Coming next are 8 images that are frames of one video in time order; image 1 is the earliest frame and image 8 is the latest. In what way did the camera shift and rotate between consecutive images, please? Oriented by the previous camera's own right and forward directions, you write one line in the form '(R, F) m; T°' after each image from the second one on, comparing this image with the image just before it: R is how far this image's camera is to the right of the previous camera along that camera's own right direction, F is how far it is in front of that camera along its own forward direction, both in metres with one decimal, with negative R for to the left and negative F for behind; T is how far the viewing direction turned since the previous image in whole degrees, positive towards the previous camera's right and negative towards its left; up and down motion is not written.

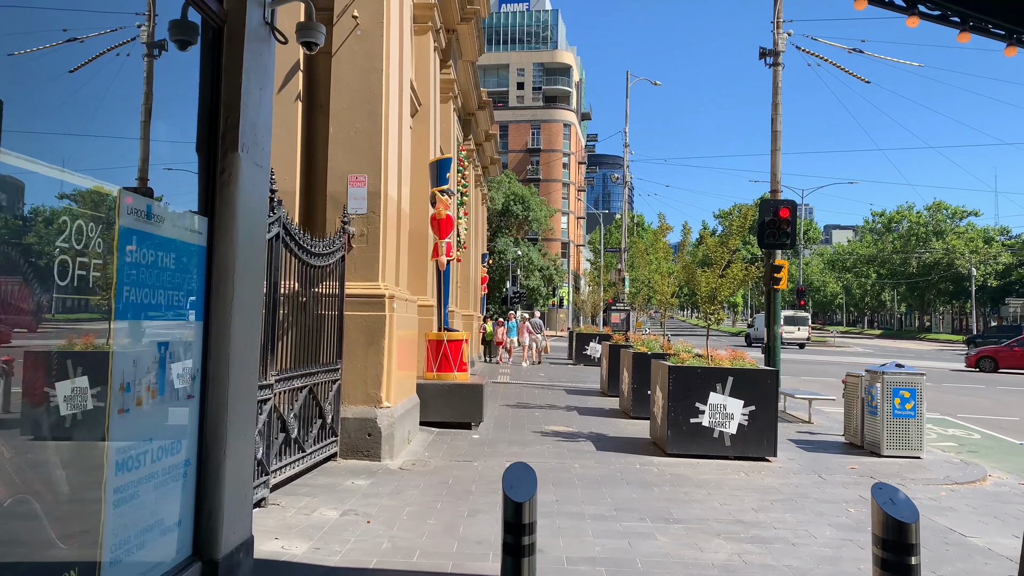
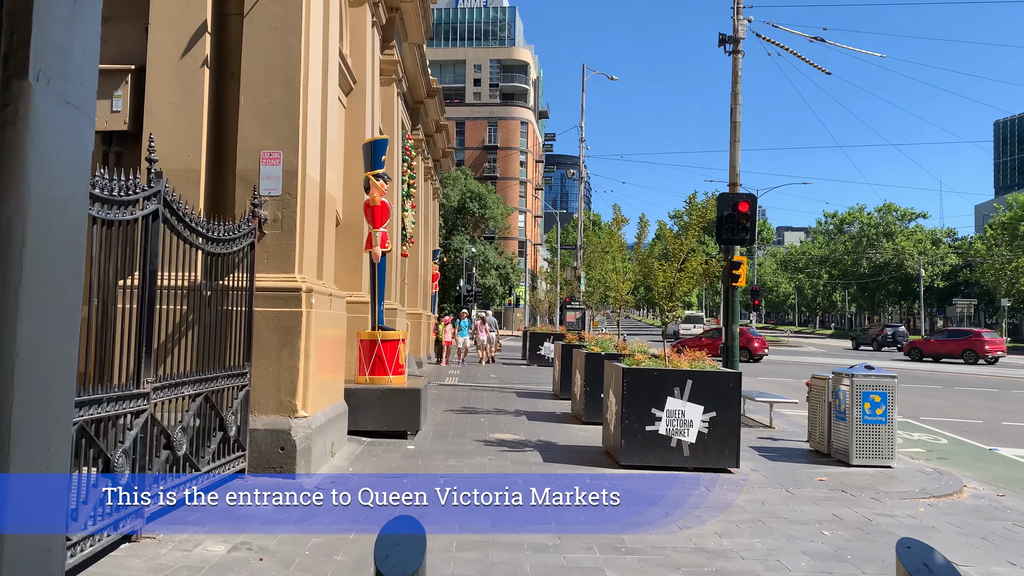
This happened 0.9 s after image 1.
(+0.2, +0.9) m; +3°
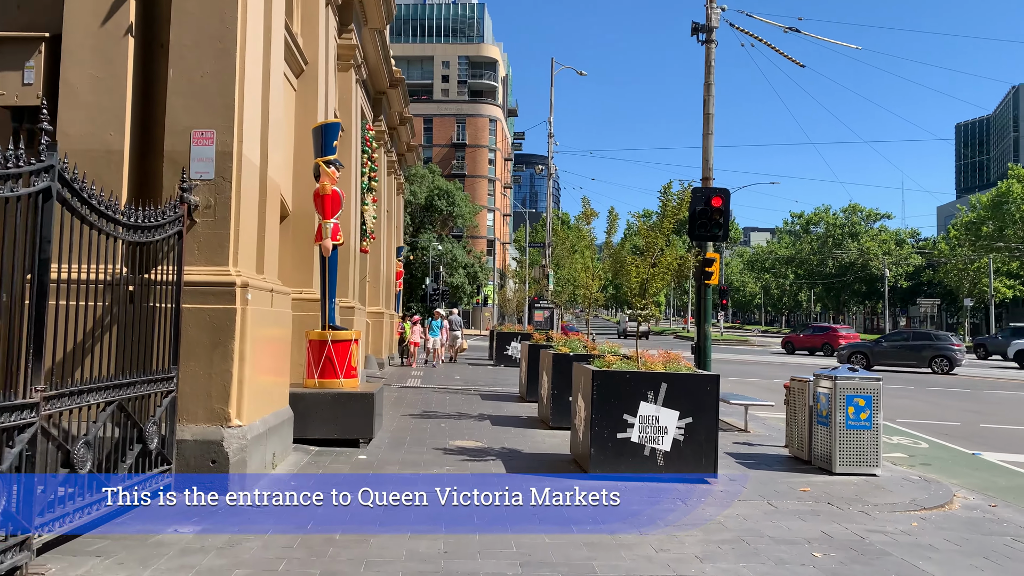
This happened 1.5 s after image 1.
(+0.1, +0.7) m; +2°
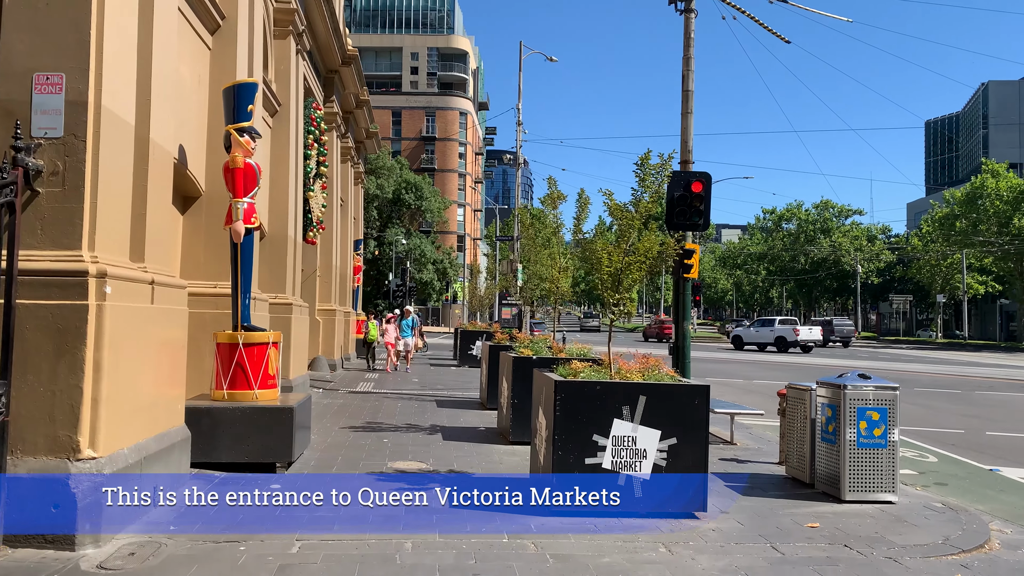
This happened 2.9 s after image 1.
(+0.2, +1.4) m; +2°
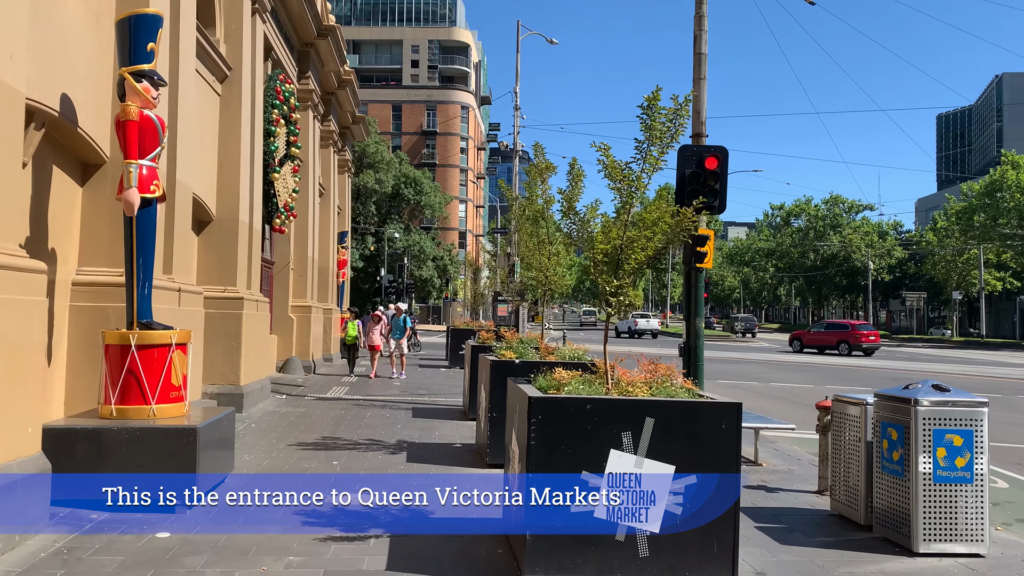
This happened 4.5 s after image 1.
(+0.3, +1.7) m; 0°
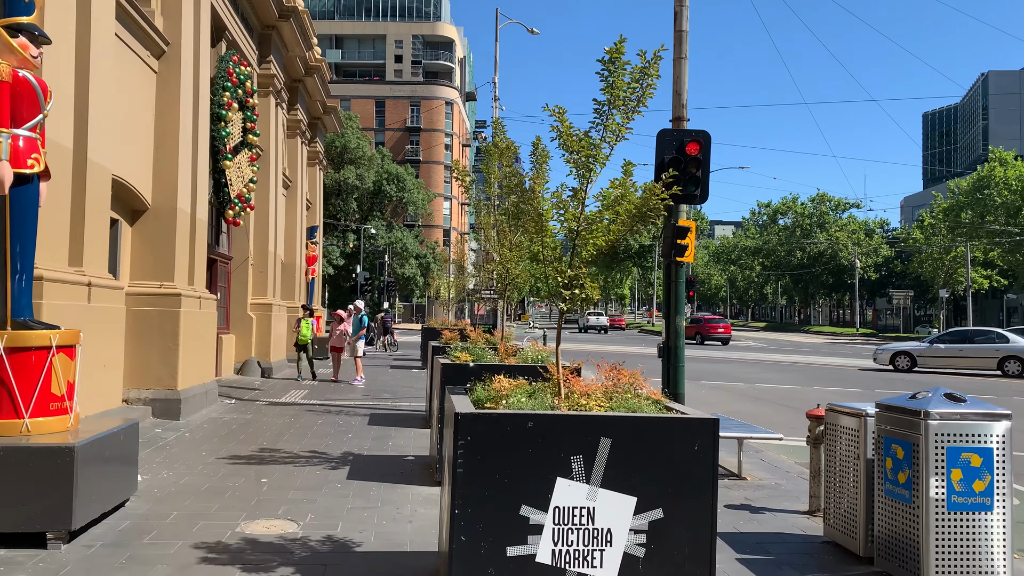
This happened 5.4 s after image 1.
(+0.3, +0.9) m; +1°
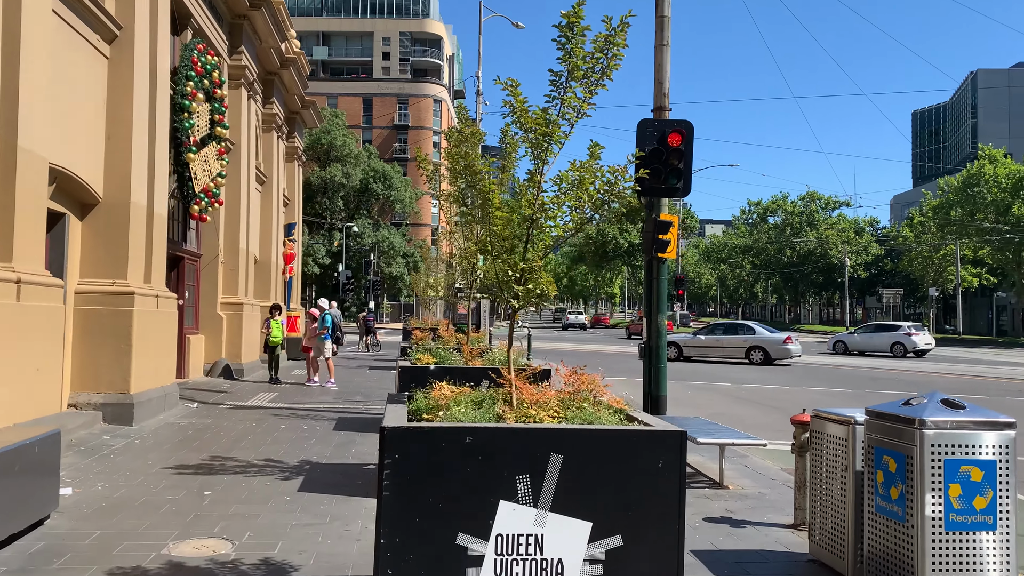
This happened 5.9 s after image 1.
(+0.2, +0.5) m; +1°
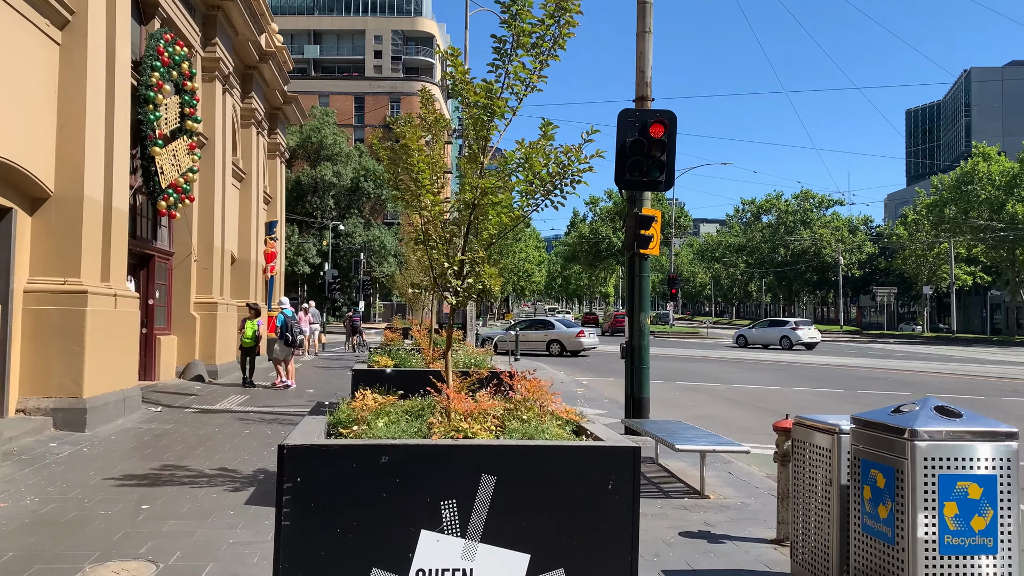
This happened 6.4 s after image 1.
(+0.2, +0.4) m; 0°
